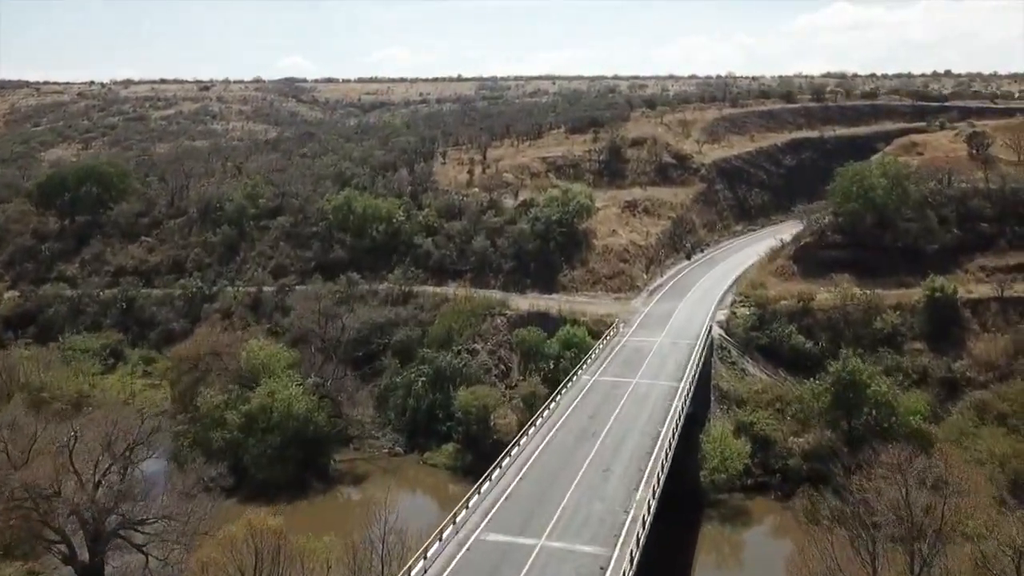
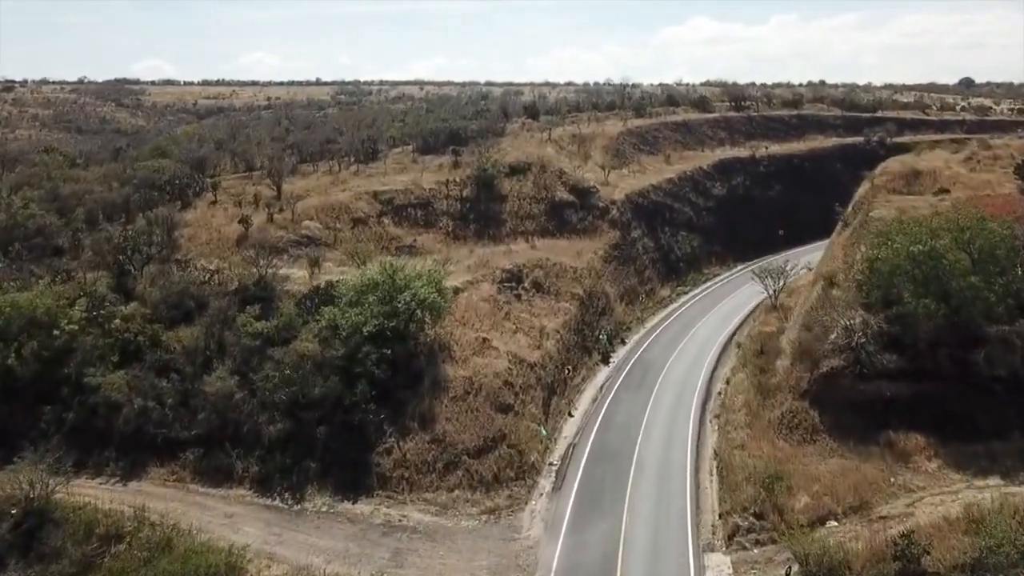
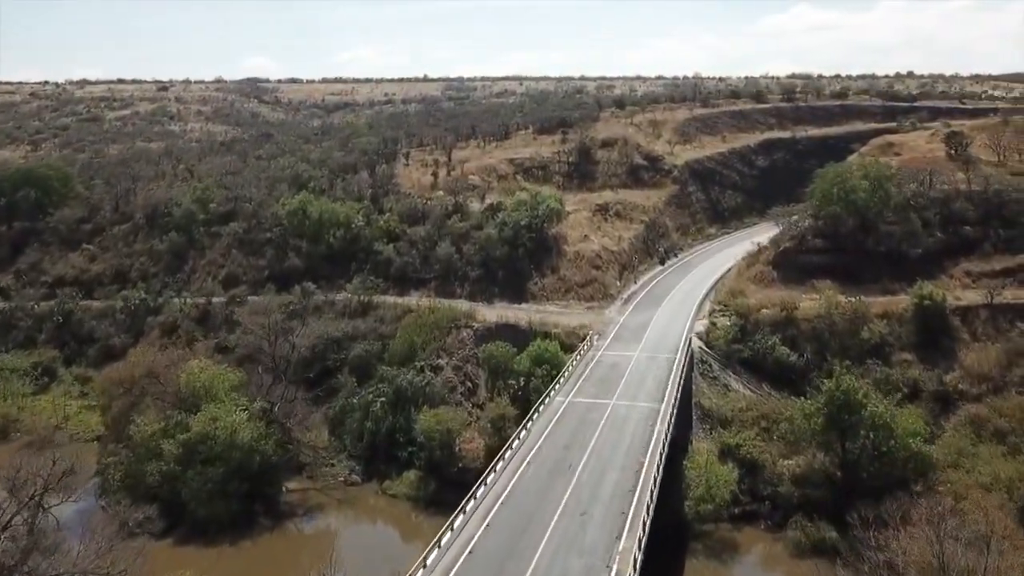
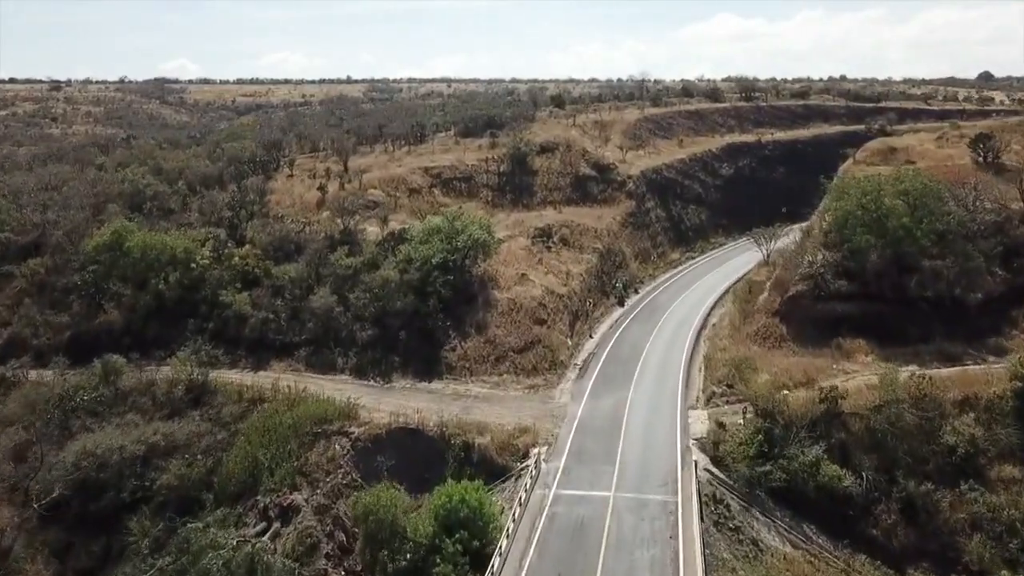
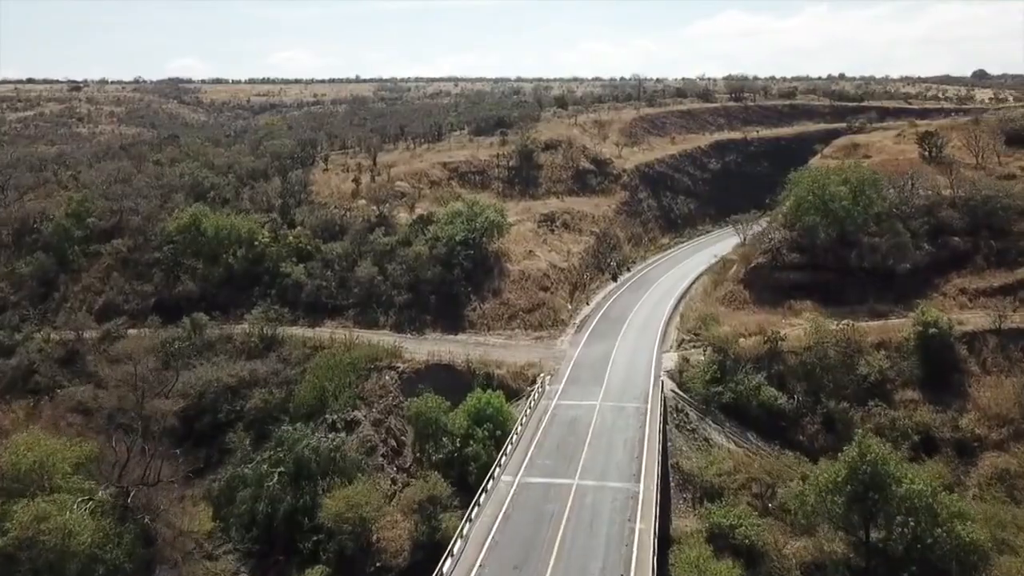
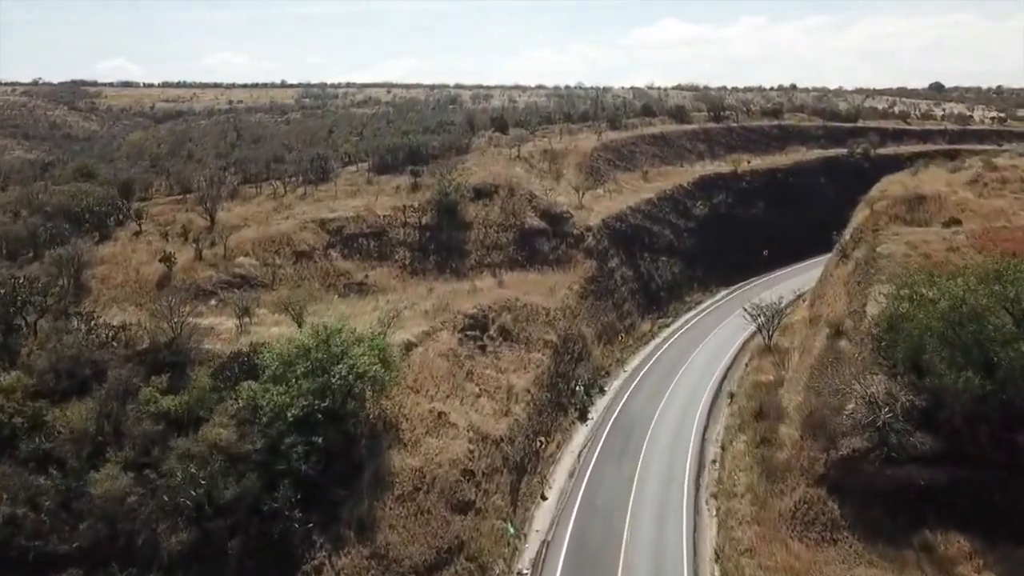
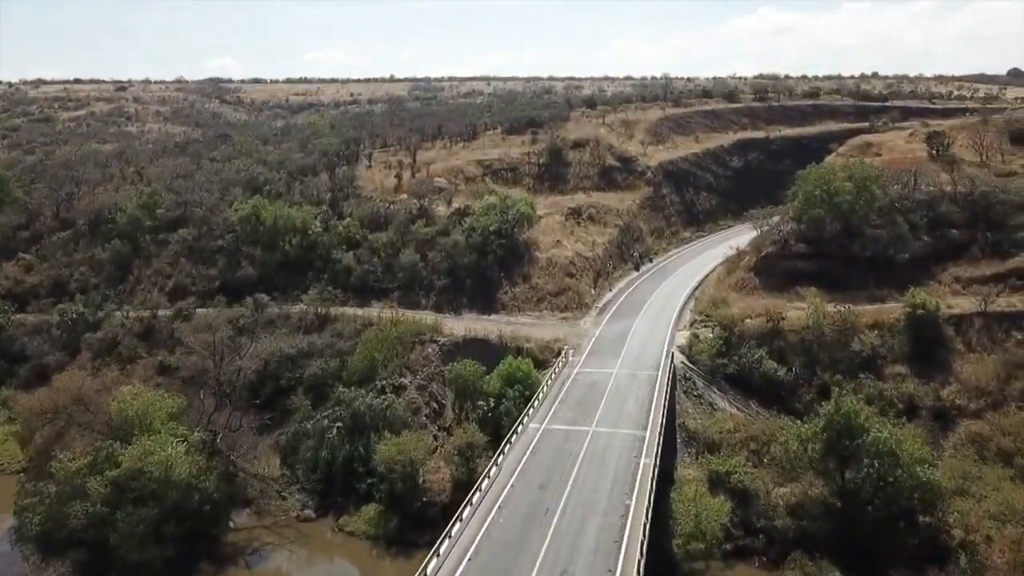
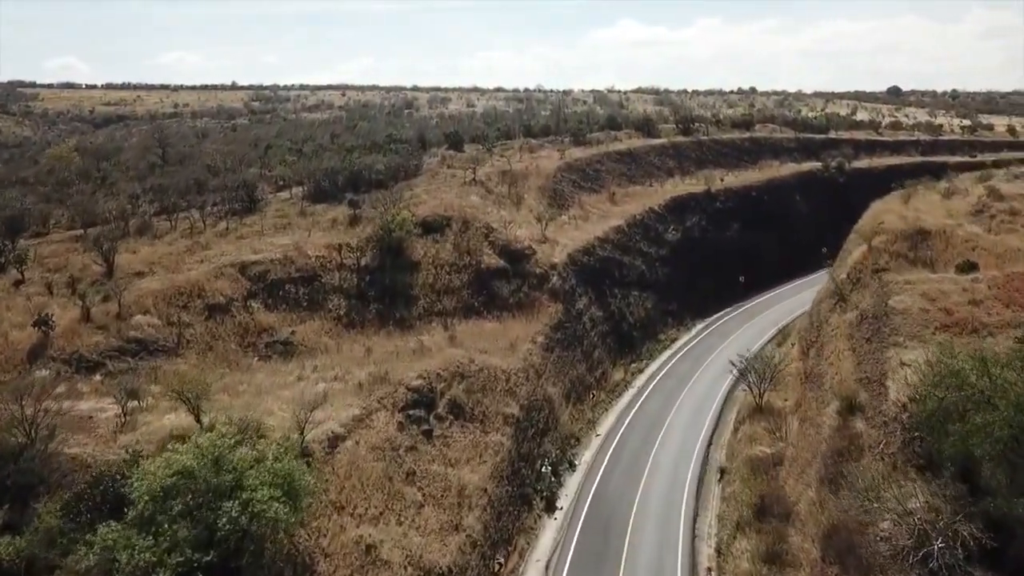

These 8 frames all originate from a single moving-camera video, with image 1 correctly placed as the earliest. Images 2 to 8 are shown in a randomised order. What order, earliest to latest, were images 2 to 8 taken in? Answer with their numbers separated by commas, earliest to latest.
3, 7, 5, 4, 2, 6, 8
